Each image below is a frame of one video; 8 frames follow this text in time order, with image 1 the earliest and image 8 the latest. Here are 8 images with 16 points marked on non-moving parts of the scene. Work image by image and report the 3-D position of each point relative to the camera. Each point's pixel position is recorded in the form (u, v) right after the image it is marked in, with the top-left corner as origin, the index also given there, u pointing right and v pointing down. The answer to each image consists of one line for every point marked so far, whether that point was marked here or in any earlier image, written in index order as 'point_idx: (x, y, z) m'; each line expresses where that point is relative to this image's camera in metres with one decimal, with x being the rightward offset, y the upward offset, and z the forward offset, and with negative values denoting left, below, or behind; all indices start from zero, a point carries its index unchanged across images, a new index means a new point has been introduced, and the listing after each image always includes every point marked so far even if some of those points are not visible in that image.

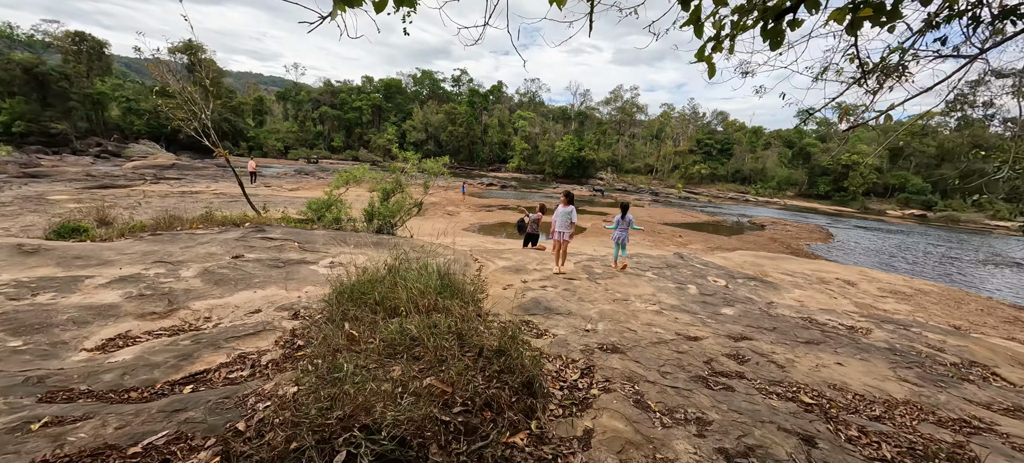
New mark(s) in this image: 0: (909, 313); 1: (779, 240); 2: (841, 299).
0: (+8.2, -1.7, +8.2) m
1: (+13.3, -0.5, +19.6) m
2: (+7.1, -1.5, +8.5) m
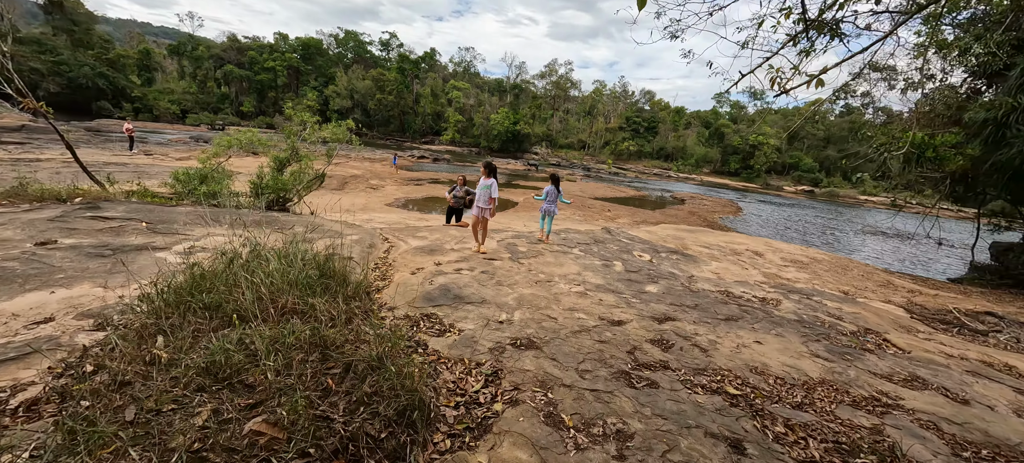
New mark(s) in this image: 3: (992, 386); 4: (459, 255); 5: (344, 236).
0: (+6.6, -1.1, +8.9) m
1: (+9.8, +0.9, +20.8) m
2: (+5.4, -0.9, +8.9) m
3: (+4.5, -1.5, +3.7) m
4: (-0.7, -0.3, +5.6) m
5: (-2.4, -0.1, +5.5) m
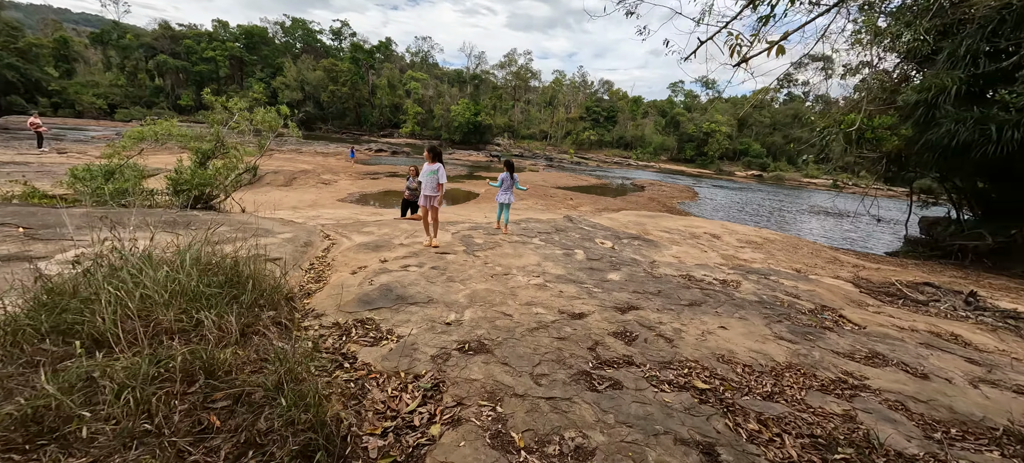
0: (+5.7, -0.7, +9.0) m
1: (+7.8, +1.7, +21.1) m
2: (+4.5, -0.5, +9.0) m
3: (+4.1, -1.2, +3.7) m
4: (-1.3, -0.2, +5.1) m
5: (-2.9, 0.0, +4.9) m
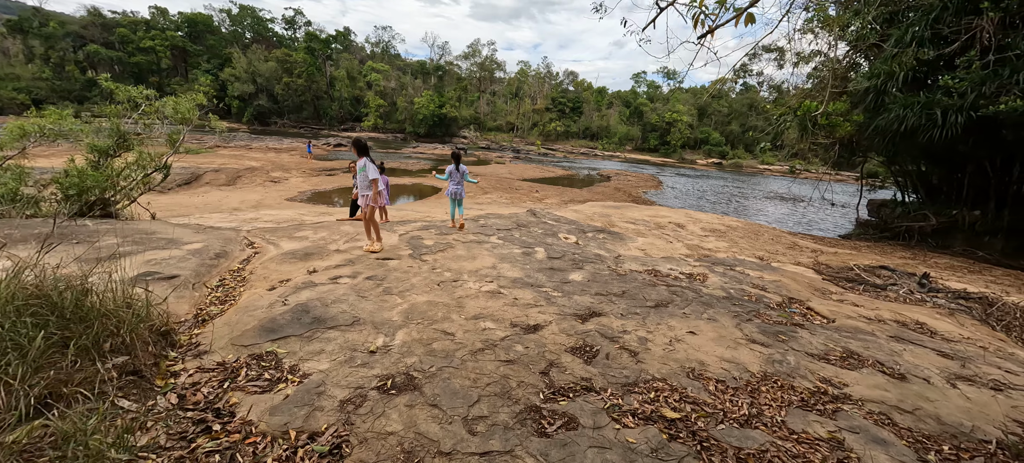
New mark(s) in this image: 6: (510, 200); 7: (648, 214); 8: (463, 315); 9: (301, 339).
0: (+4.9, -0.4, +8.9) m
1: (+5.9, +2.2, +21.1) m
2: (+3.6, -0.3, +8.8) m
3: (+3.6, -1.1, +3.5) m
4: (-1.9, -0.3, +4.5) m
5: (-3.5, -0.2, +4.2) m
6: (-0.1, +1.1, +14.1) m
7: (+4.3, +0.6, +12.6) m
8: (-0.4, -0.7, +3.3) m
9: (-1.4, -0.7, +2.6) m
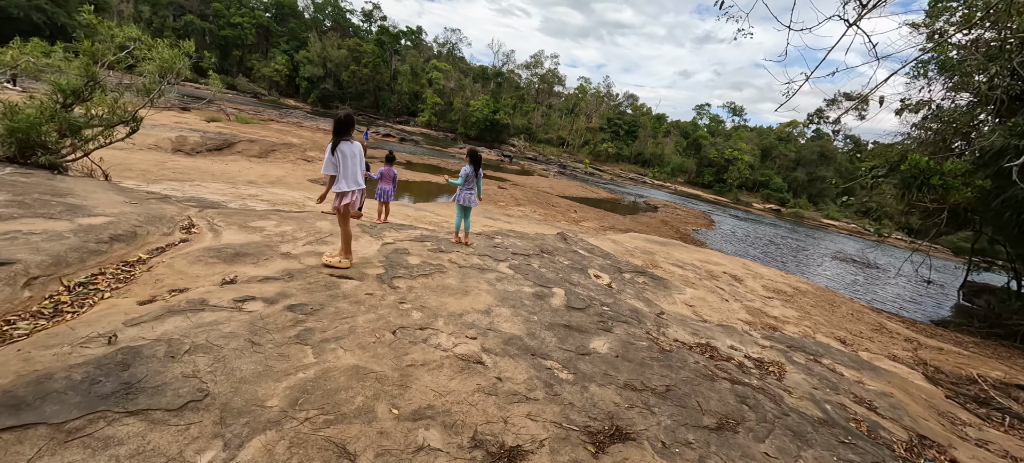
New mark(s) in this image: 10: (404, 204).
0: (+5.2, -1.6, +7.1) m
1: (+7.7, +0.4, +19.2) m
2: (+4.0, -1.3, +7.1) m
3: (+3.4, -1.9, +1.8) m
4: (-1.9, -0.3, +3.3) m
5: (-3.5, +0.1, +3.2) m
6: (+1.0, +0.5, +12.7) m
7: (+5.1, -0.7, +10.8) m
8: (-0.6, -0.9, +2.0) m
9: (-1.6, -0.7, +1.4) m
10: (-2.9, +0.7, +10.5) m
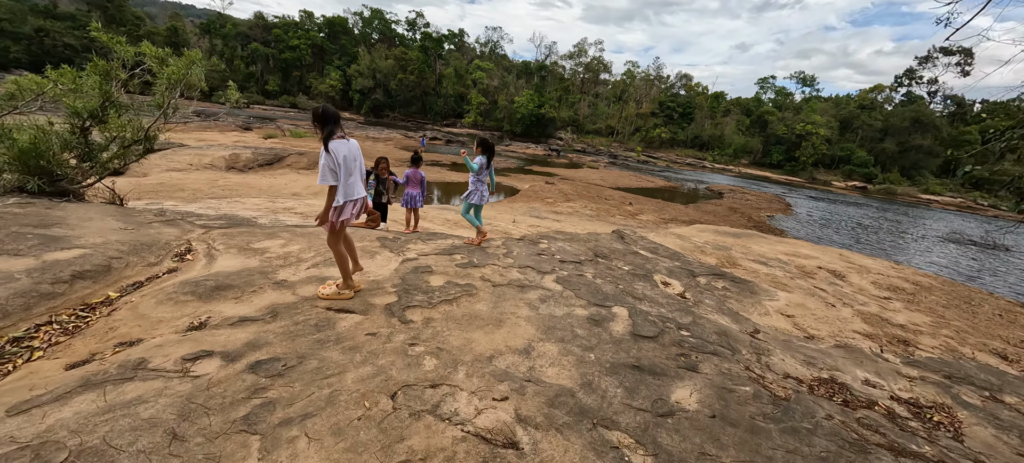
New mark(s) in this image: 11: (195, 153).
0: (+5.9, -1.4, +5.5) m
1: (+9.9, +0.9, +17.2) m
2: (+4.7, -1.1, +5.7) m
3: (+3.5, -1.8, +0.5) m
4: (-1.6, -0.5, +2.7) m
5: (-3.2, -0.1, +2.7) m
6: (+2.4, +0.6, +11.7) m
7: (+6.3, -0.4, +9.2) m
8: (-0.4, -1.0, +1.2) m
9: (-1.5, -0.9, +0.7) m
10: (-1.7, +0.6, +10.0) m
11: (-9.9, +2.5, +12.4) m
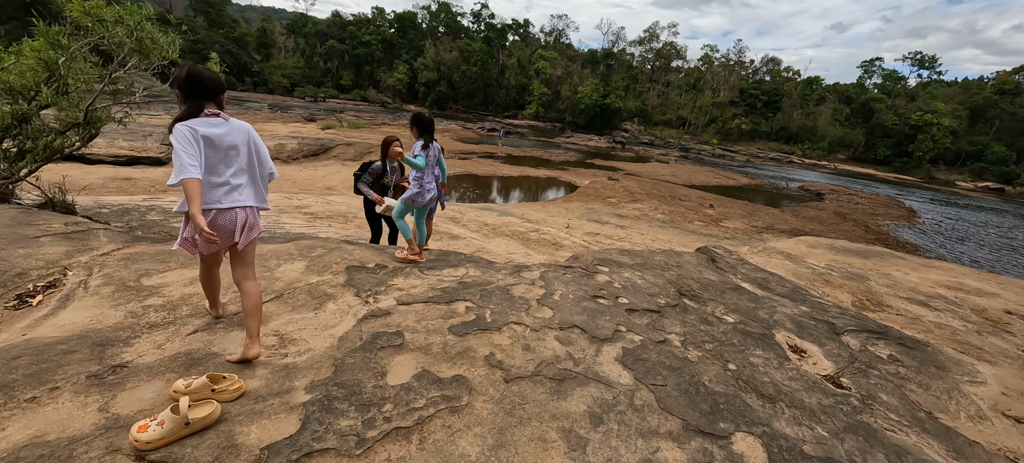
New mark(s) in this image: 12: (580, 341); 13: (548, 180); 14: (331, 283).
0: (+6.3, -1.8, +3.1) m
1: (+12.0, +0.5, +14.0) m
2: (+5.1, -1.5, +3.4) m
3: (+3.1, -2.3, -1.5) m
4: (-1.6, -0.7, +1.4) m
5: (-3.1, -0.3, +1.7) m
6: (+3.8, +0.4, +9.6) m
7: (+7.2, -0.8, +6.6) m
8: (-0.7, -1.3, -0.2) m
9: (-1.8, -1.1, -0.5) m
10: (-0.6, +0.5, +8.6) m
11: (-8.2, +2.7, +12.1) m
12: (+0.4, -0.7, +2.4) m
13: (+1.4, +2.0, +15.3) m
14: (-1.2, -0.3, +2.5) m
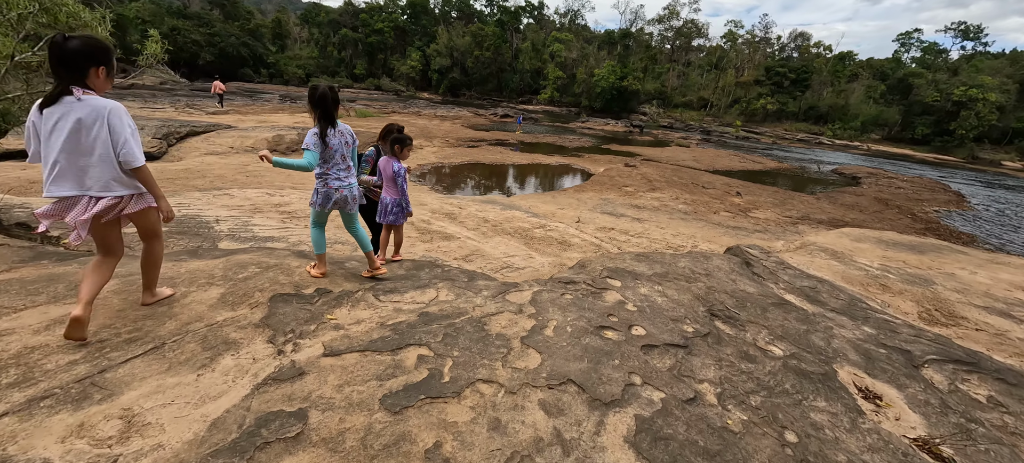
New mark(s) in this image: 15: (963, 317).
0: (+6.2, -1.9, +2.2) m
1: (+12.3, +0.9, +12.7) m
2: (+5.0, -1.5, +2.5) m
3: (+2.8, -2.4, -2.2) m
4: (-1.7, -0.8, +0.8) m
5: (-3.3, -0.4, +1.1) m
6: (+4.0, +0.5, +8.8) m
7: (+7.3, -0.7, +5.7) m
8: (-0.9, -1.5, -0.9) m
9: (-2.1, -1.3, -1.1) m
10: (-0.5, +0.6, +7.9) m
11: (-8.0, +2.9, +11.7) m
12: (+0.3, -0.8, +1.7) m
13: (+1.8, +2.3, +14.5) m
14: (-1.3, -0.4, +1.9) m
15: (+4.9, -0.9, +4.2) m
